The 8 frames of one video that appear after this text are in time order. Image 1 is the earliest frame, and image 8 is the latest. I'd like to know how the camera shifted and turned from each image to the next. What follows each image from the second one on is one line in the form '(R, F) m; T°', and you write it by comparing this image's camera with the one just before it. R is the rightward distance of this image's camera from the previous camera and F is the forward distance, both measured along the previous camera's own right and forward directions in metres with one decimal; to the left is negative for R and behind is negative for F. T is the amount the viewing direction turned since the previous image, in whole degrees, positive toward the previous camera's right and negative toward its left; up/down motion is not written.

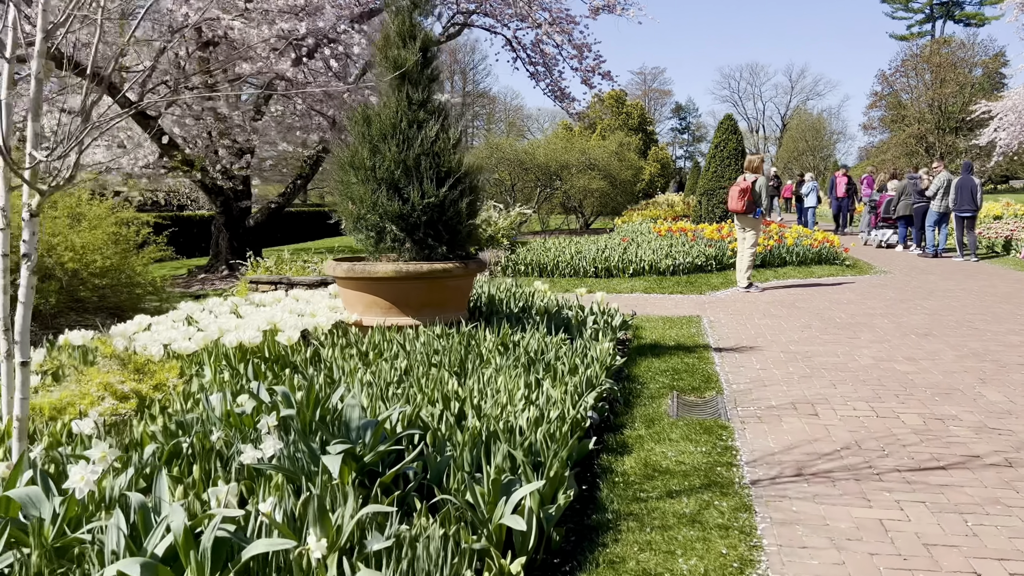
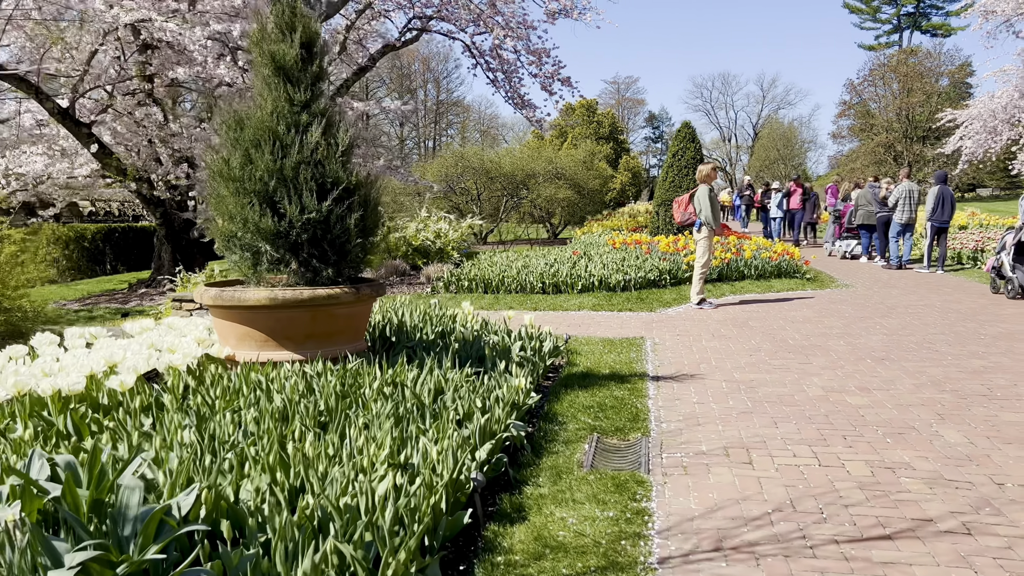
(+0.3, +0.5) m; +2°
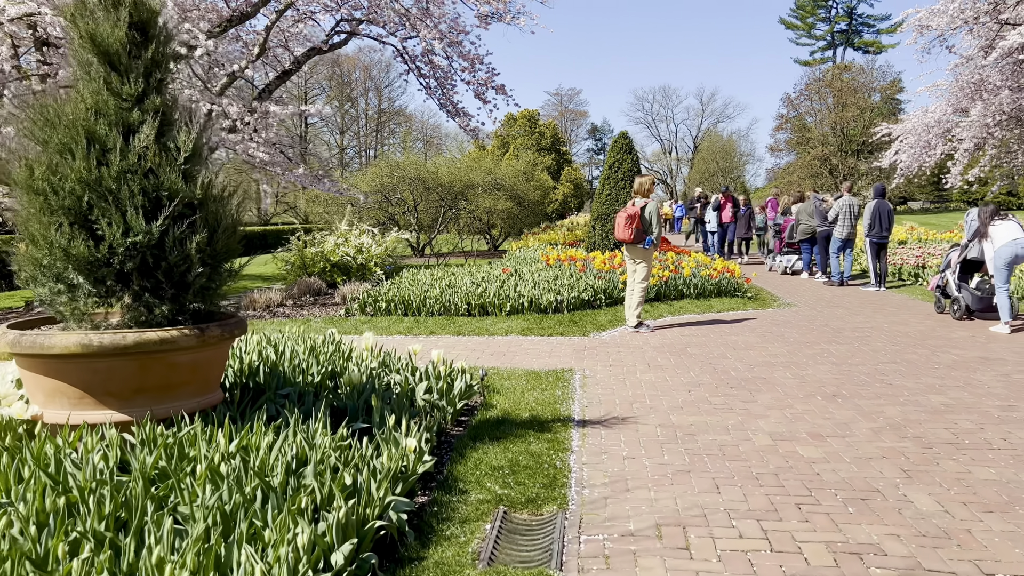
(+0.2, +0.6) m; +4°
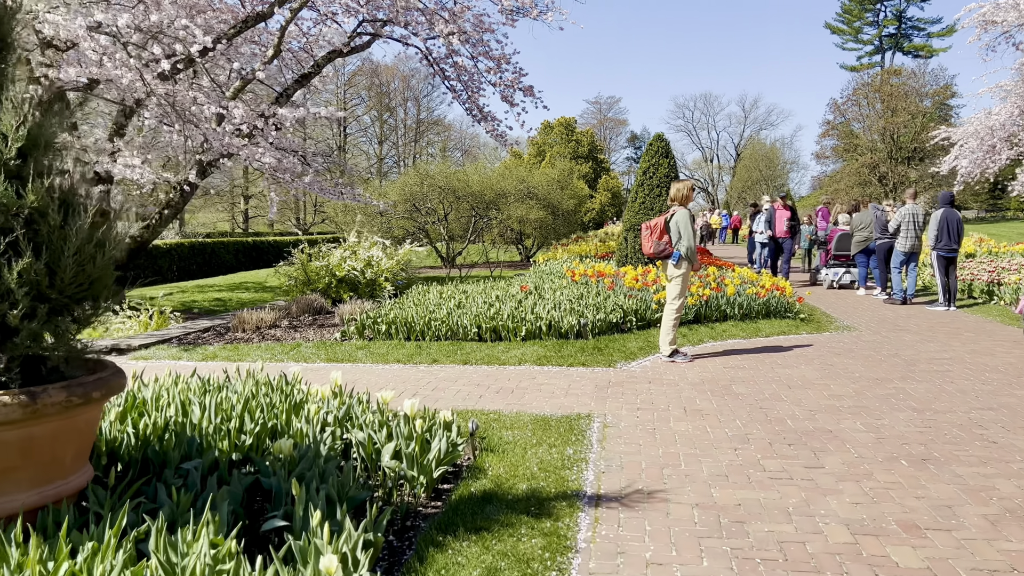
(+0.2, +0.9) m; -3°
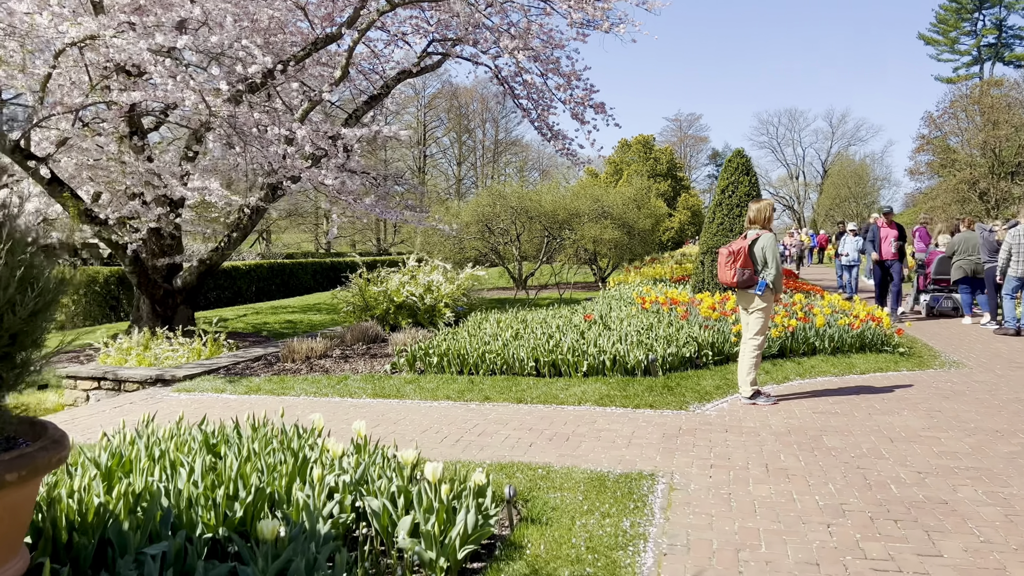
(+0.1, +0.5) m; -6°
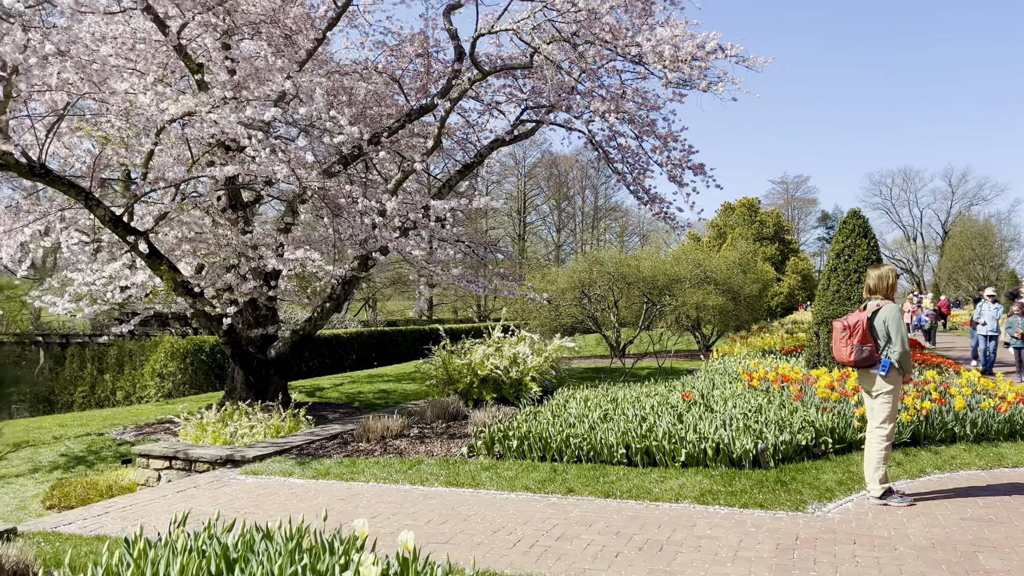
(+0.1, +0.5) m; -7°
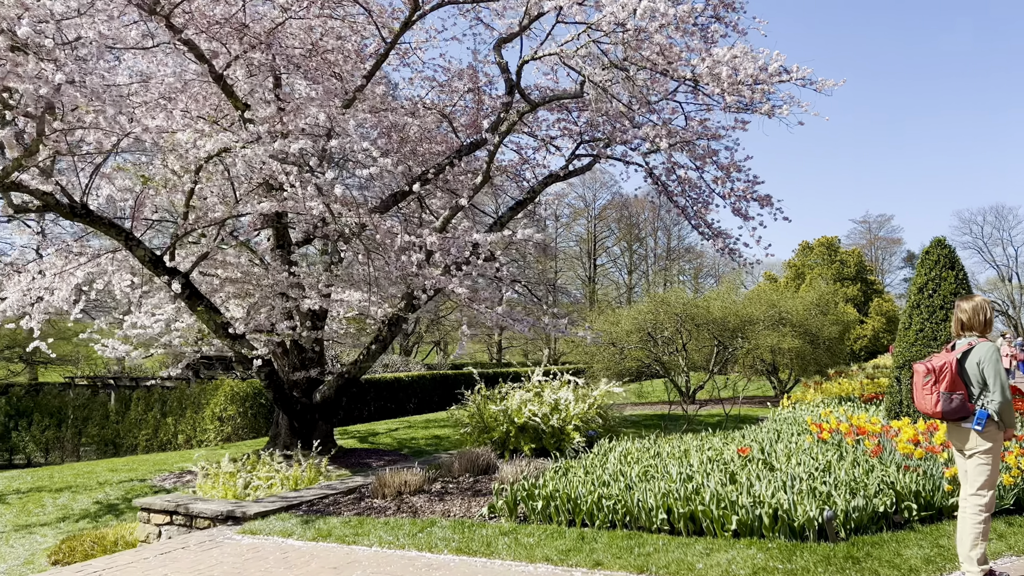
(+0.3, +0.6) m; -5°
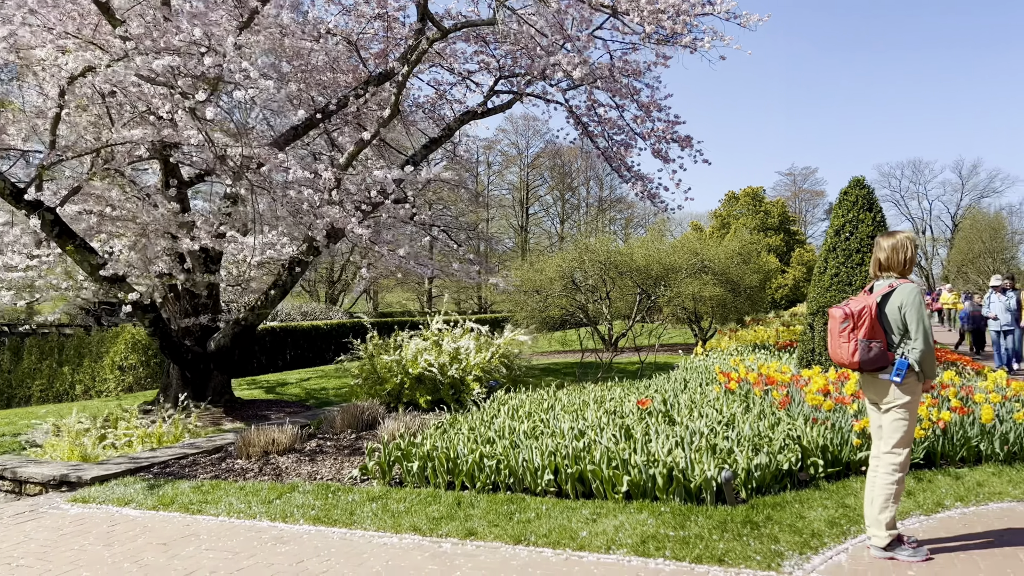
(+0.3, +0.5) m; +5°
